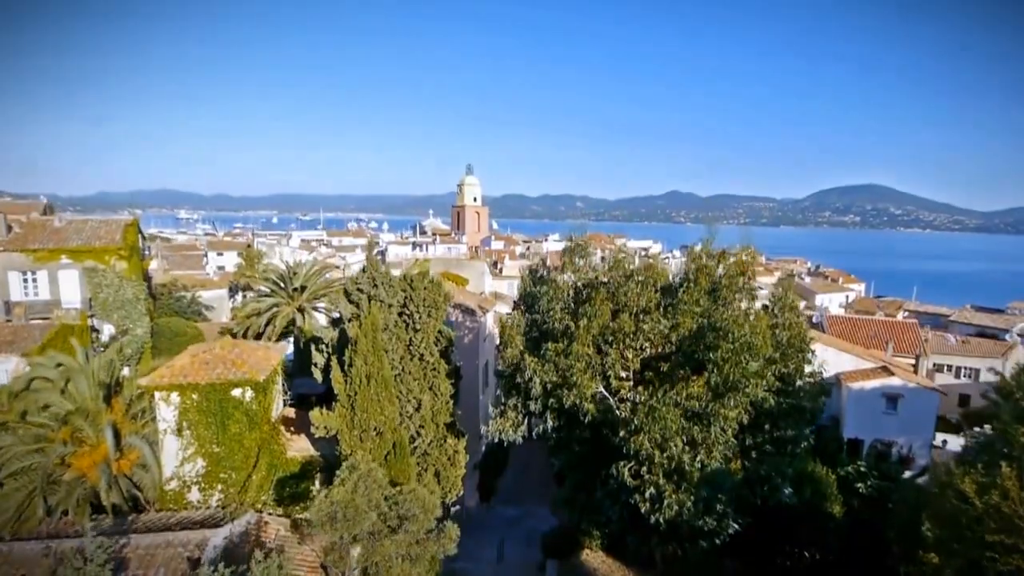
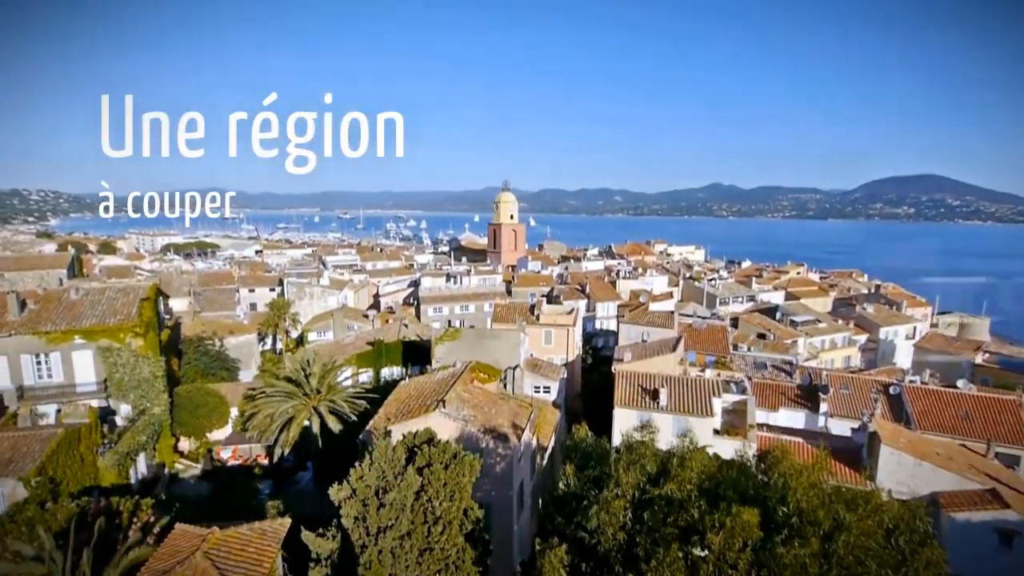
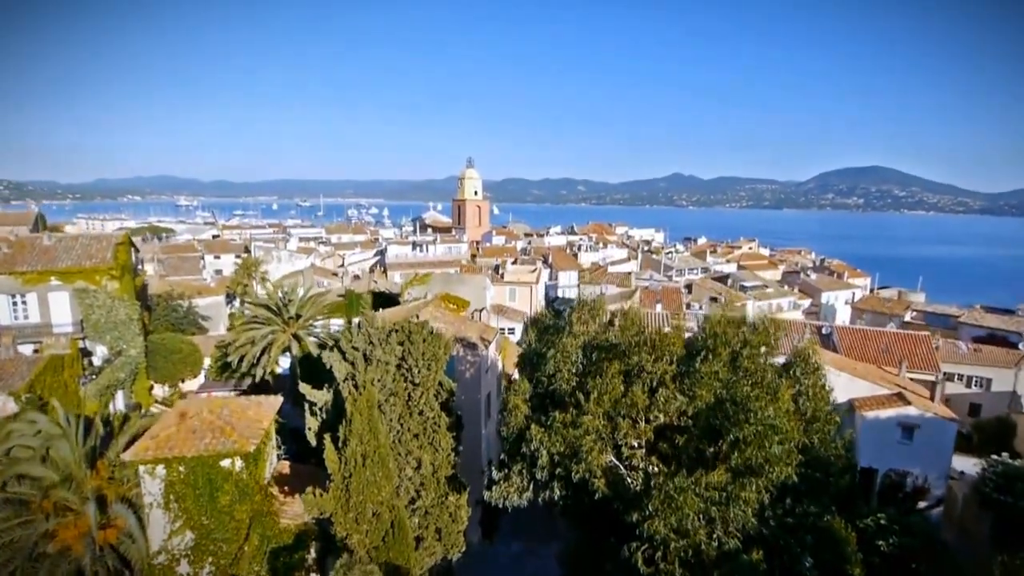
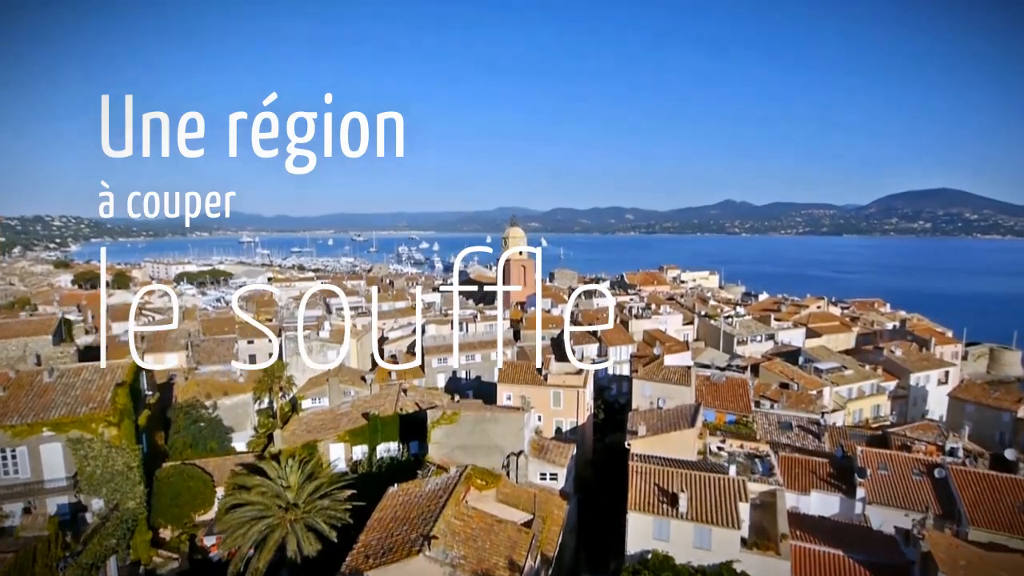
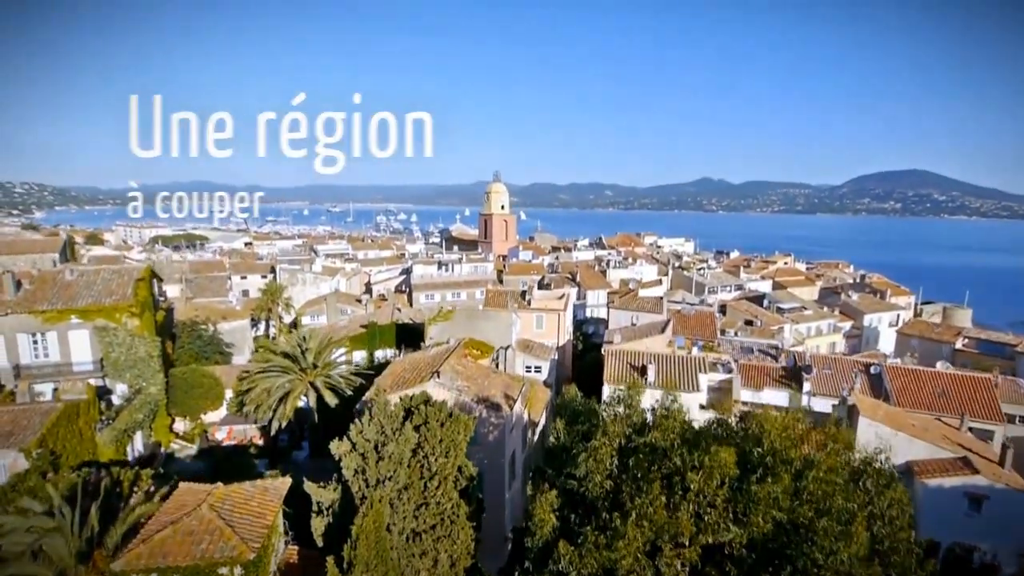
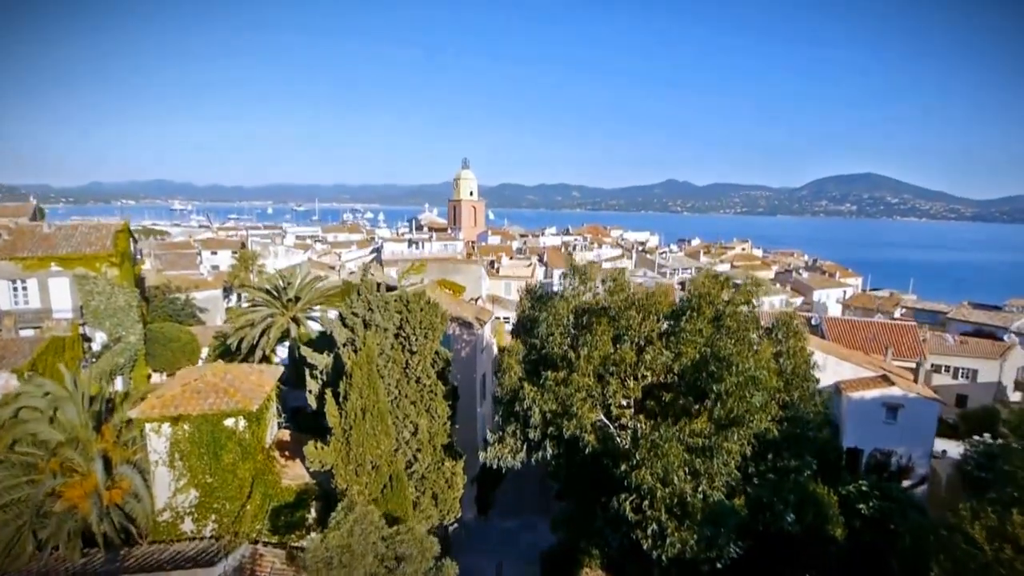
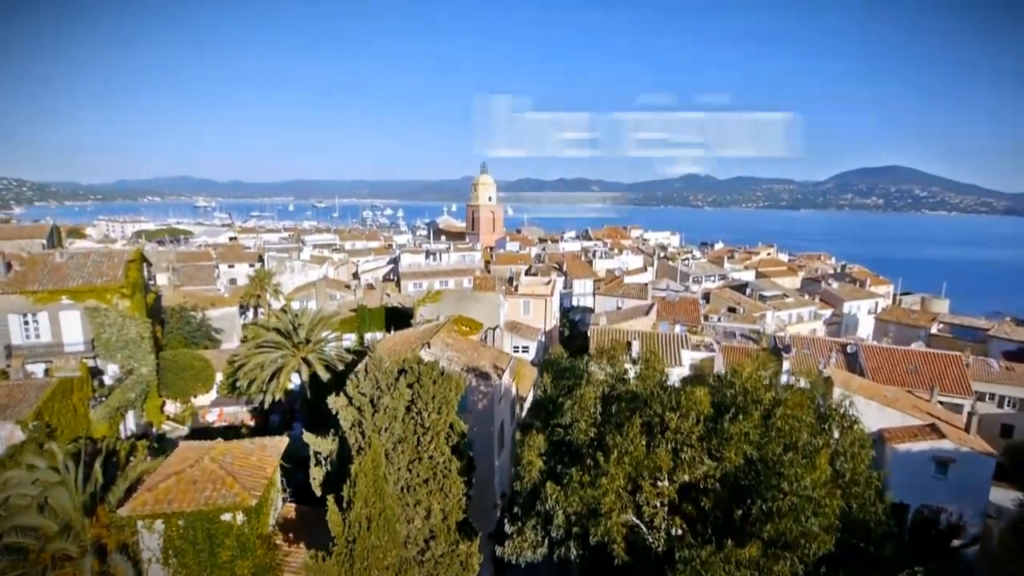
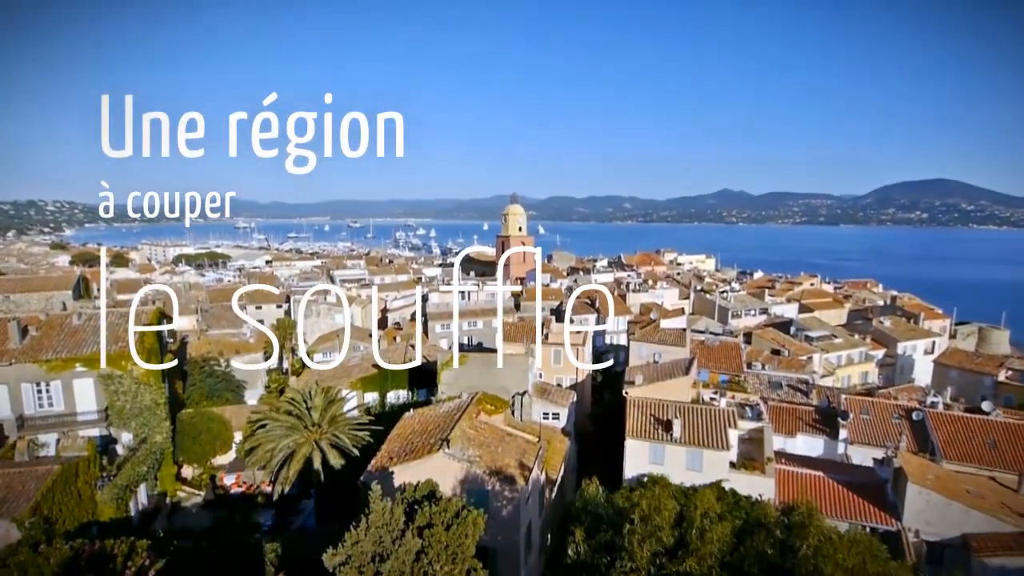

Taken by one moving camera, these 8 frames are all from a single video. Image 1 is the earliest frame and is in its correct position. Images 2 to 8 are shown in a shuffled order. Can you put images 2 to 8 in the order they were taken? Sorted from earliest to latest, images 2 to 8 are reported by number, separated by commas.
6, 3, 7, 5, 2, 8, 4
